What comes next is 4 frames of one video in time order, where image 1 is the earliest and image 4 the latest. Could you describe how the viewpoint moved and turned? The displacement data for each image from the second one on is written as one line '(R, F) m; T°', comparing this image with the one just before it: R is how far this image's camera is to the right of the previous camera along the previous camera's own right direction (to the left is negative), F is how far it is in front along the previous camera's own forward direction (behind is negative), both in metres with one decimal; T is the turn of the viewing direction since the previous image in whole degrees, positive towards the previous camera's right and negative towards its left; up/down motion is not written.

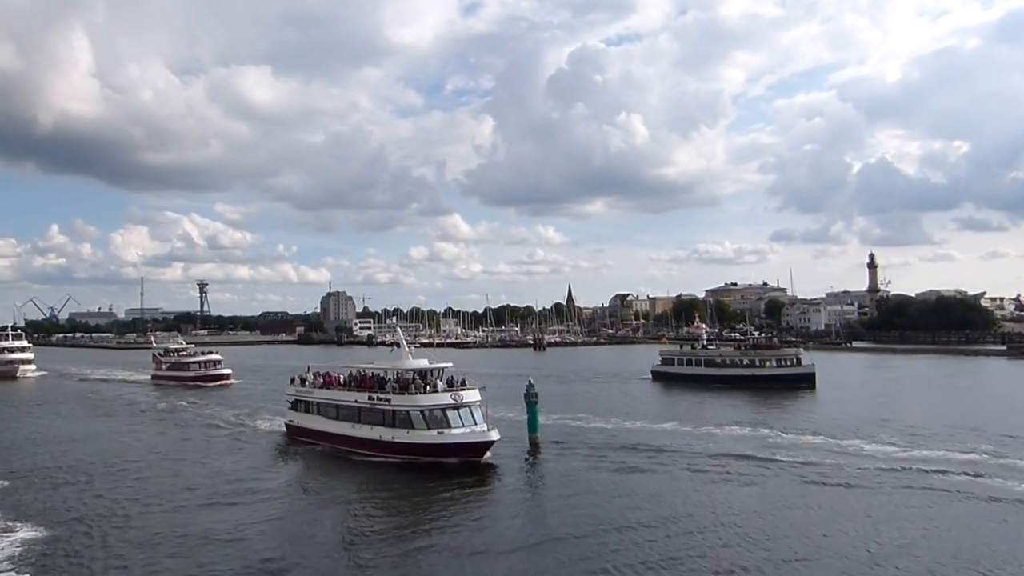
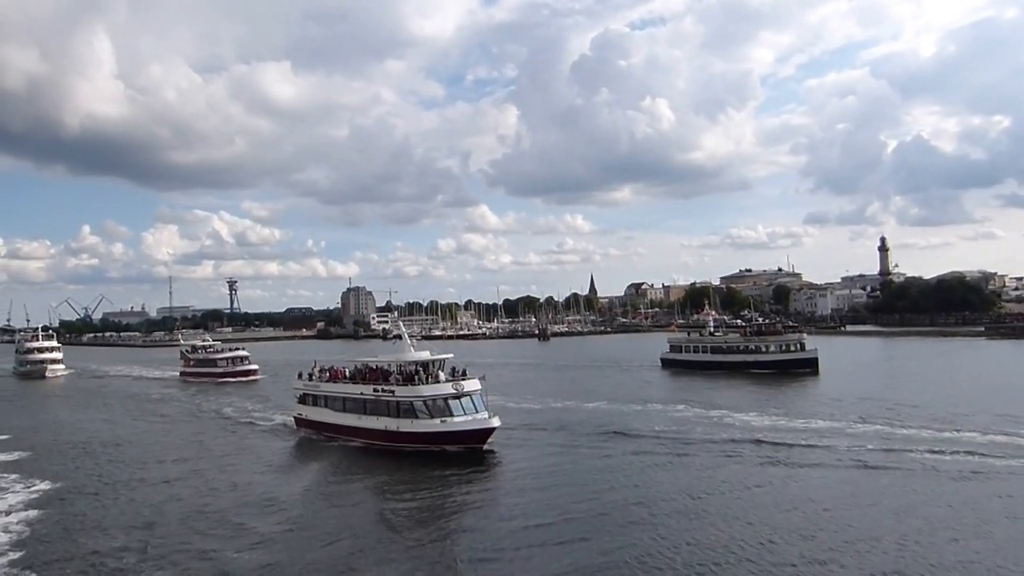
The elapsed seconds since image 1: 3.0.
(+0.2, +0.4) m; -2°
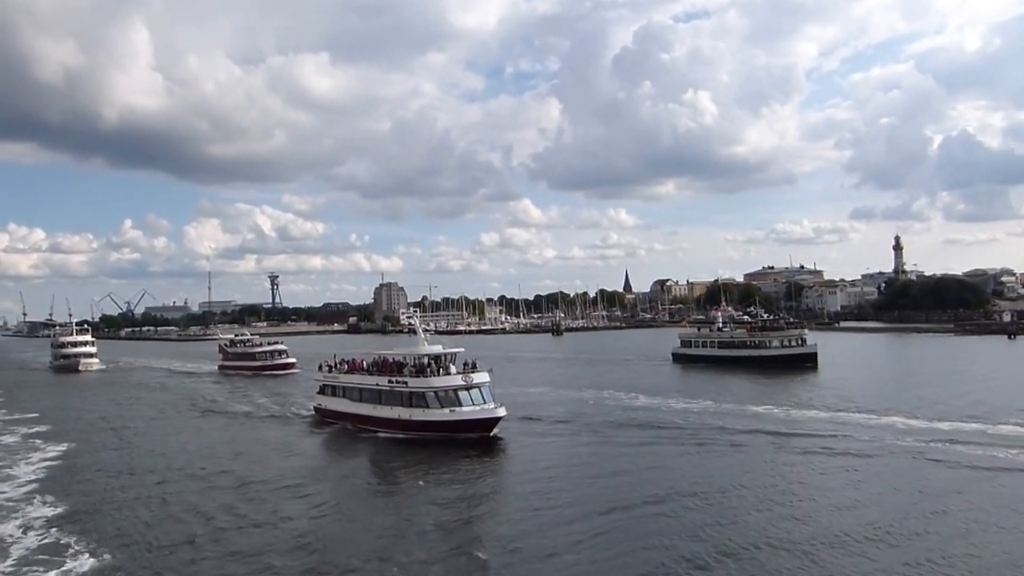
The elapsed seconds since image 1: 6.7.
(-1.1, +1.4) m; -2°
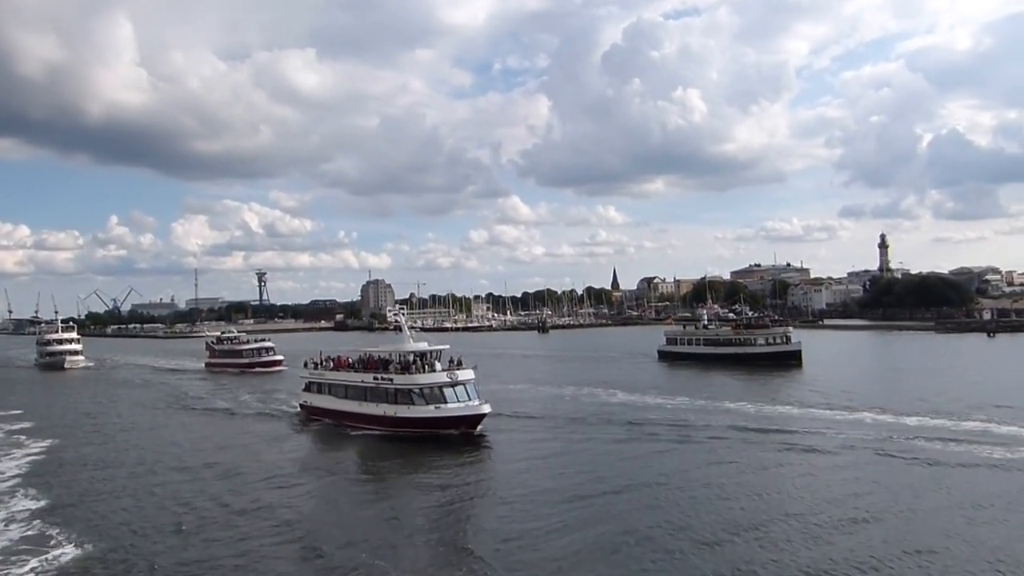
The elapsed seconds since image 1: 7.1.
(+0.2, 0.0) m; +1°
